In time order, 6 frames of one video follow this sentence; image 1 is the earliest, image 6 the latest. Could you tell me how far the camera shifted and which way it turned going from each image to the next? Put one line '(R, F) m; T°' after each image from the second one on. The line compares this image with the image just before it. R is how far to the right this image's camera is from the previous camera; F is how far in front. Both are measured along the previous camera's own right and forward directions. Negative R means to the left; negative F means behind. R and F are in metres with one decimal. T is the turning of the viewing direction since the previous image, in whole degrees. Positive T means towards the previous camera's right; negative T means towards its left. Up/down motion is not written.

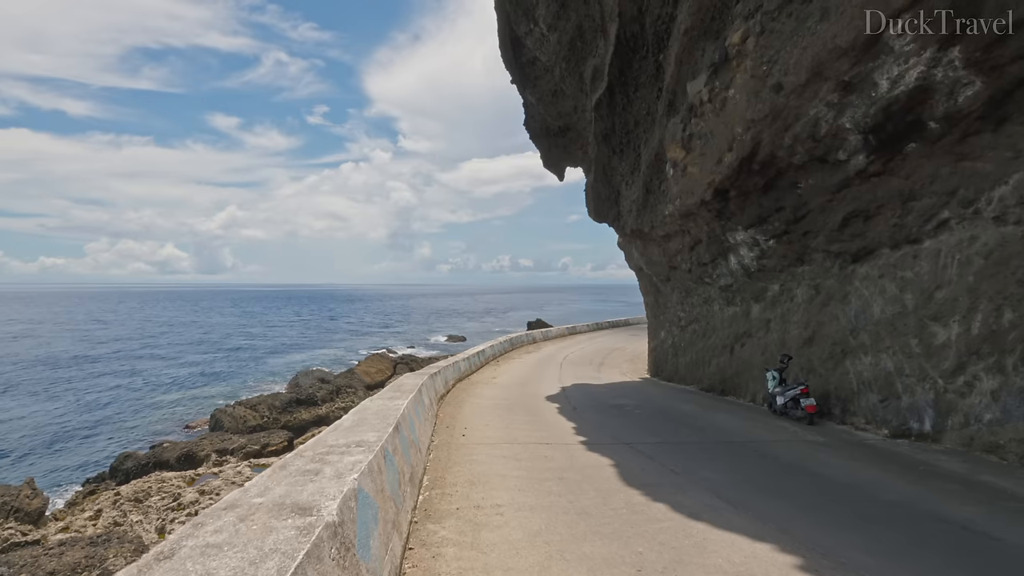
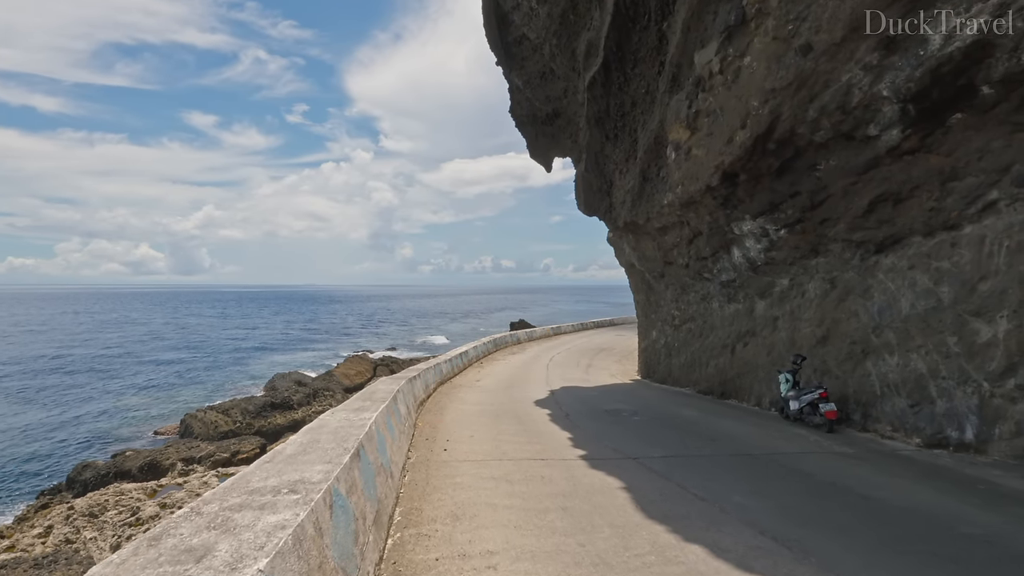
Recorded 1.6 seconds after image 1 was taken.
(-0.1, +1.1) m; +2°
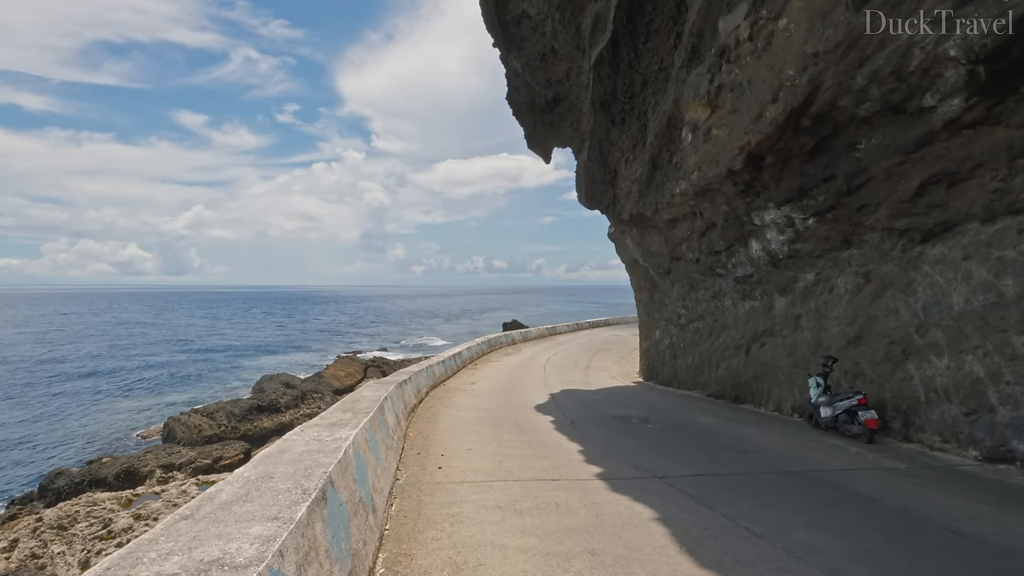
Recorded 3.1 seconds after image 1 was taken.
(-0.2, +1.0) m; +1°
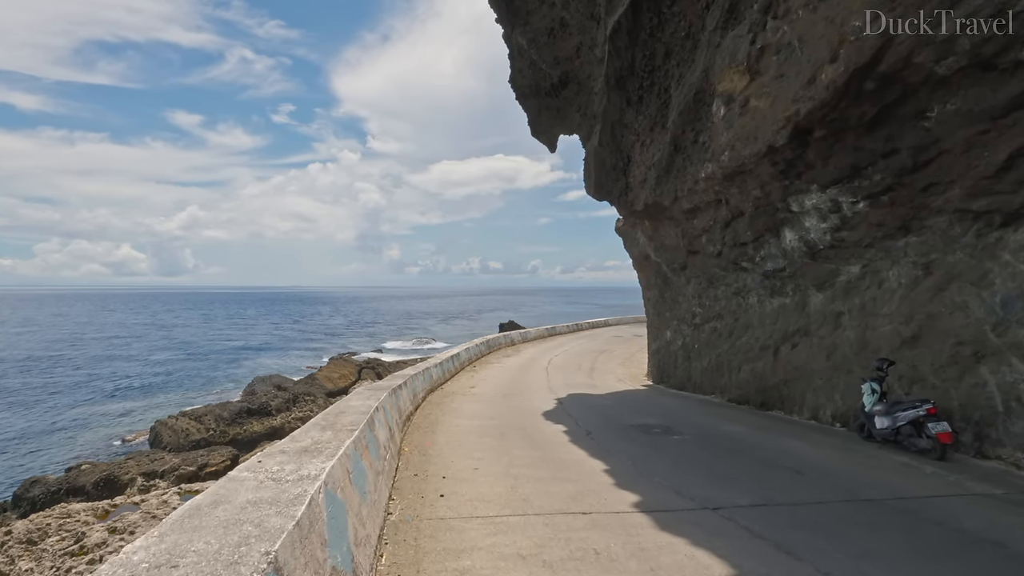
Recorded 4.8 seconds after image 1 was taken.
(-0.2, +1.2) m; 0°
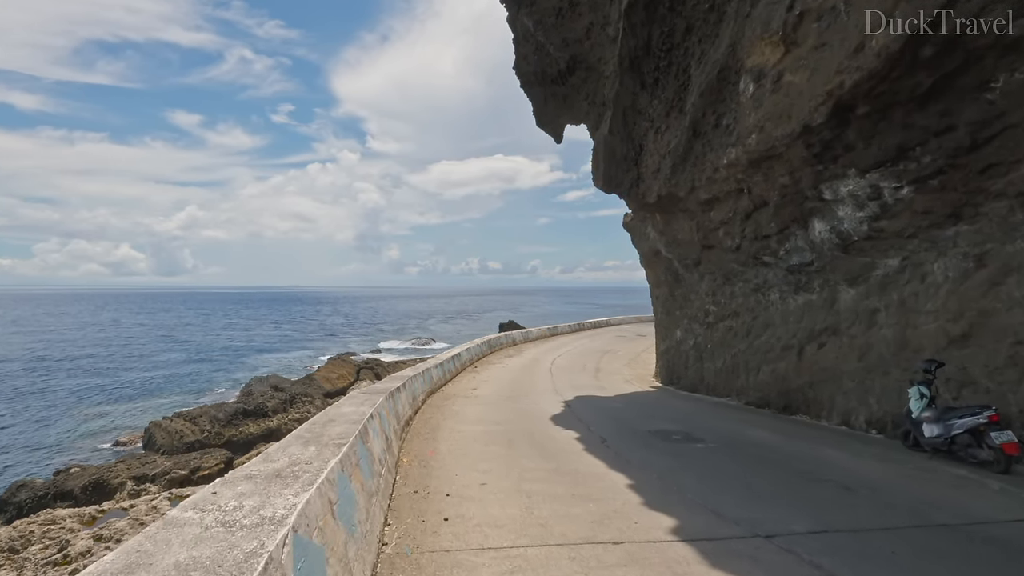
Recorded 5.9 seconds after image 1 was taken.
(-0.1, +0.8) m; 0°
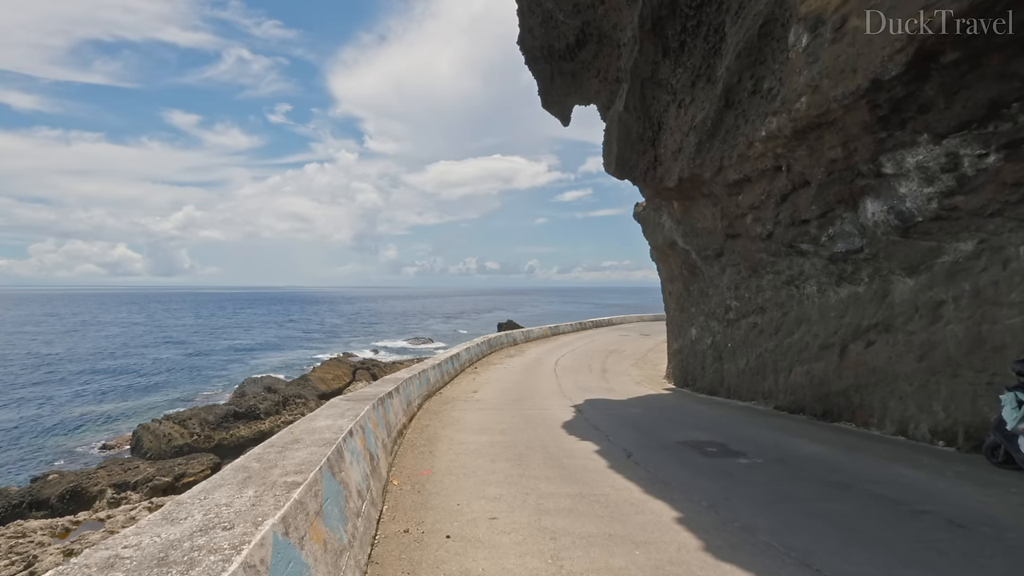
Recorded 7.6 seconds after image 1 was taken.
(-0.2, +1.2) m; 0°
